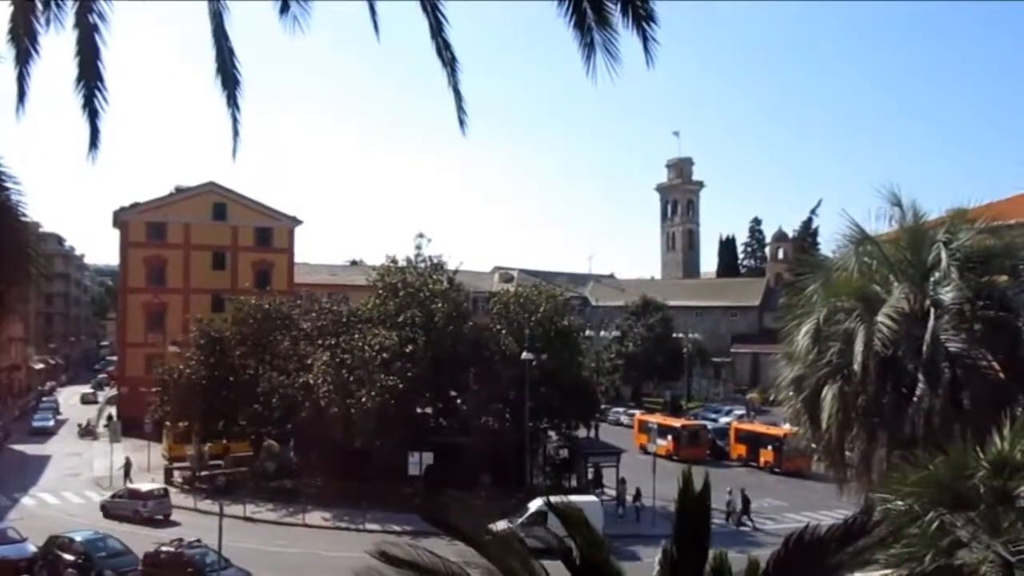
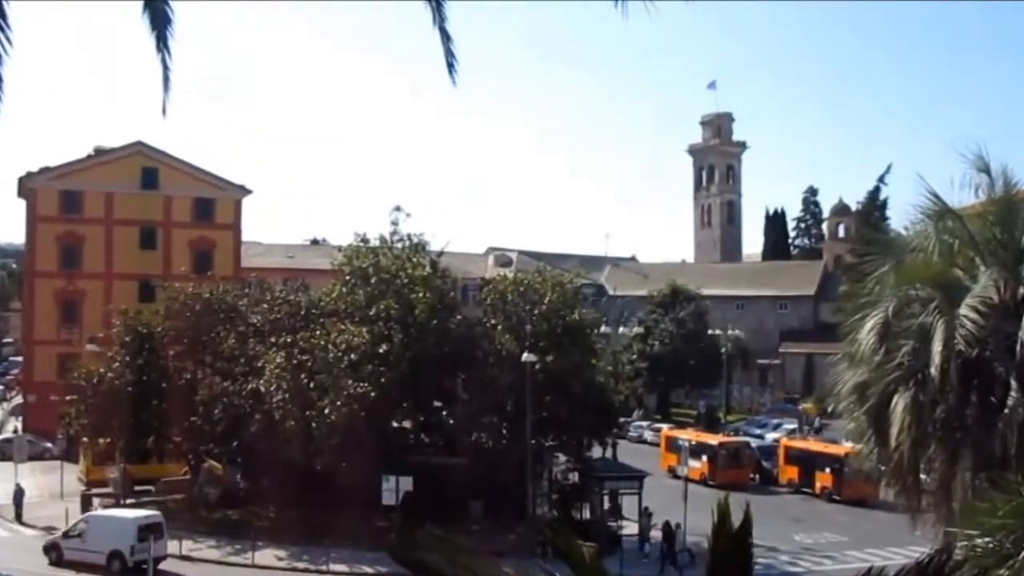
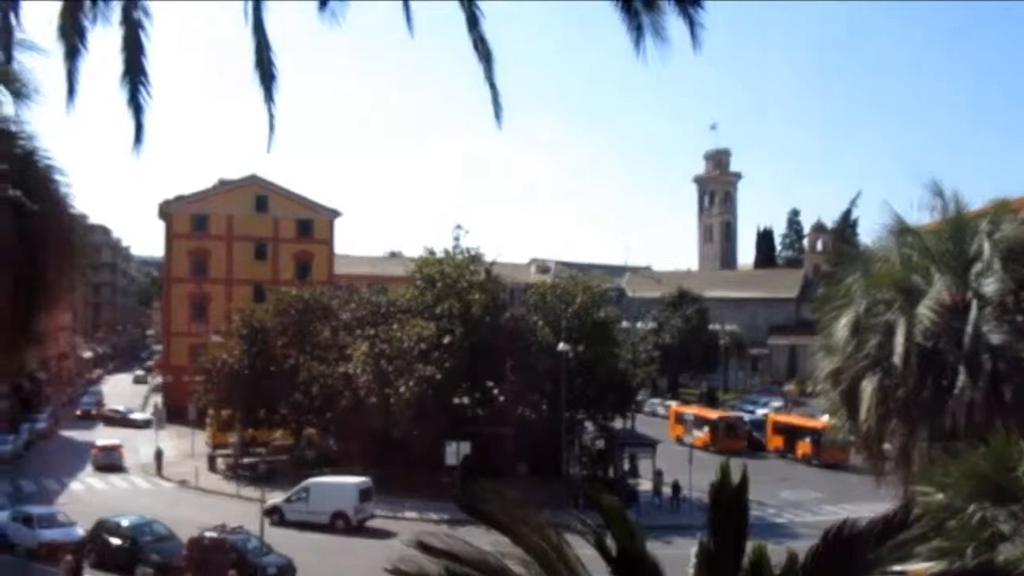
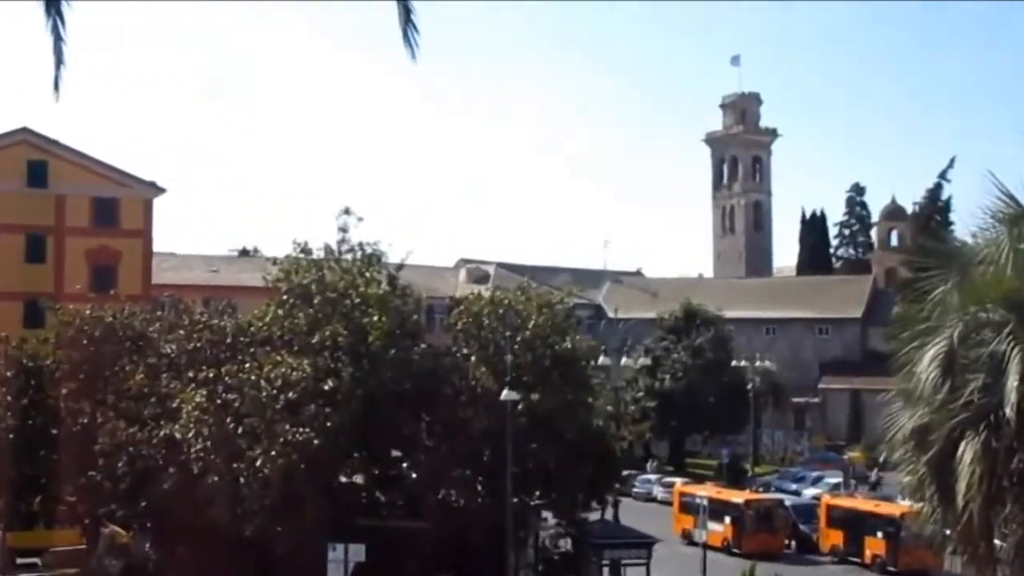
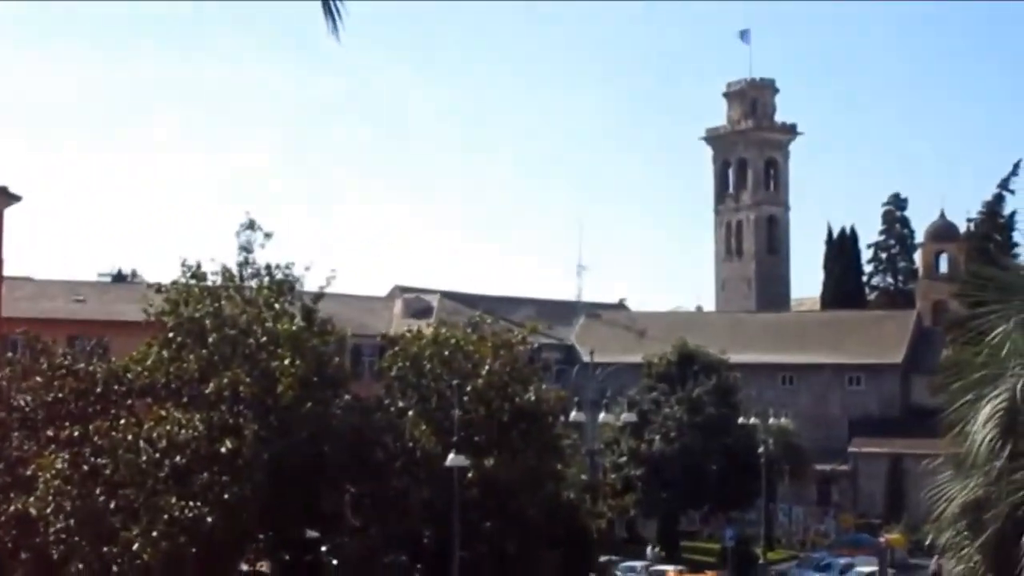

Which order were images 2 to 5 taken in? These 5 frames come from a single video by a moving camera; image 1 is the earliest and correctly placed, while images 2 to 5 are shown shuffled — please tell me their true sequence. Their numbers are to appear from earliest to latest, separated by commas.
3, 2, 4, 5
